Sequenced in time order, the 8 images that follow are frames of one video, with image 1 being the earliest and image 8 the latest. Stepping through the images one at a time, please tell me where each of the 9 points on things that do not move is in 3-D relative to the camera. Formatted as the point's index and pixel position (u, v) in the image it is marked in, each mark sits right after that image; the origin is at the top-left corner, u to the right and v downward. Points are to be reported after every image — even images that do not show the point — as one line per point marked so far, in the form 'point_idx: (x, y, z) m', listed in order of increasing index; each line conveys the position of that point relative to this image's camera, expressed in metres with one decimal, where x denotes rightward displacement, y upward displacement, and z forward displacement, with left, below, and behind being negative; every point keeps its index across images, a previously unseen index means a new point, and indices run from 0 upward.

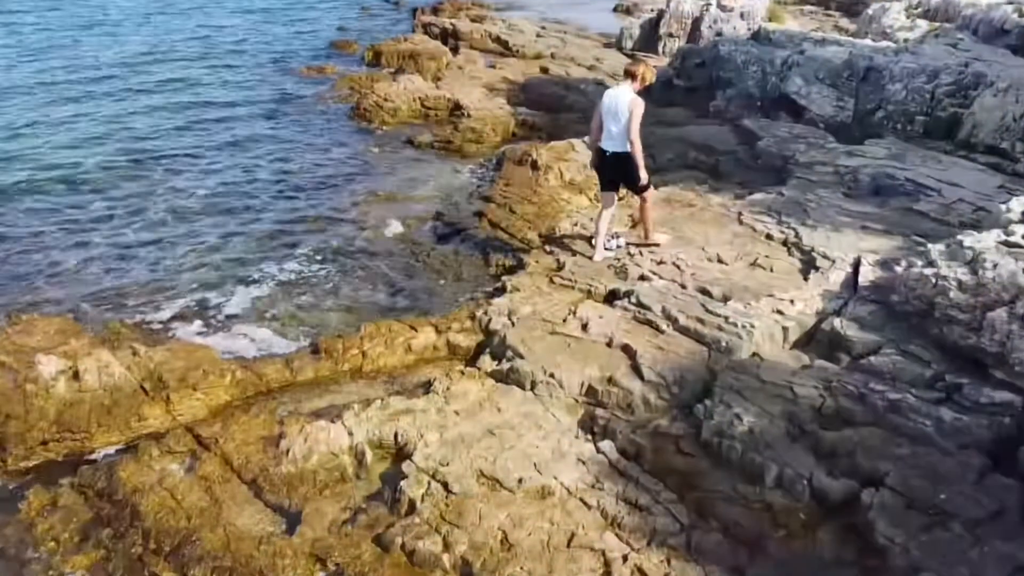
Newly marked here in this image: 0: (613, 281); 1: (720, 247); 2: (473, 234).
0: (+1.1, +0.1, +9.6) m
1: (+2.5, +0.5, +10.7) m
2: (-0.6, +0.8, +12.5) m
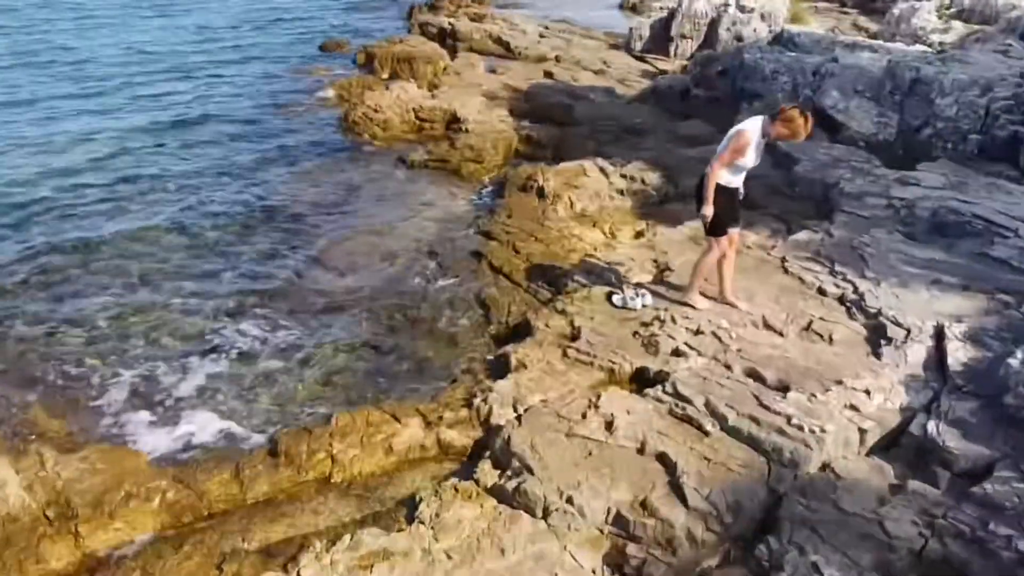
0: (+1.2, -0.6, +7.9) m
1: (+2.6, -0.2, +8.9) m
2: (-0.5, +0.1, +10.8) m
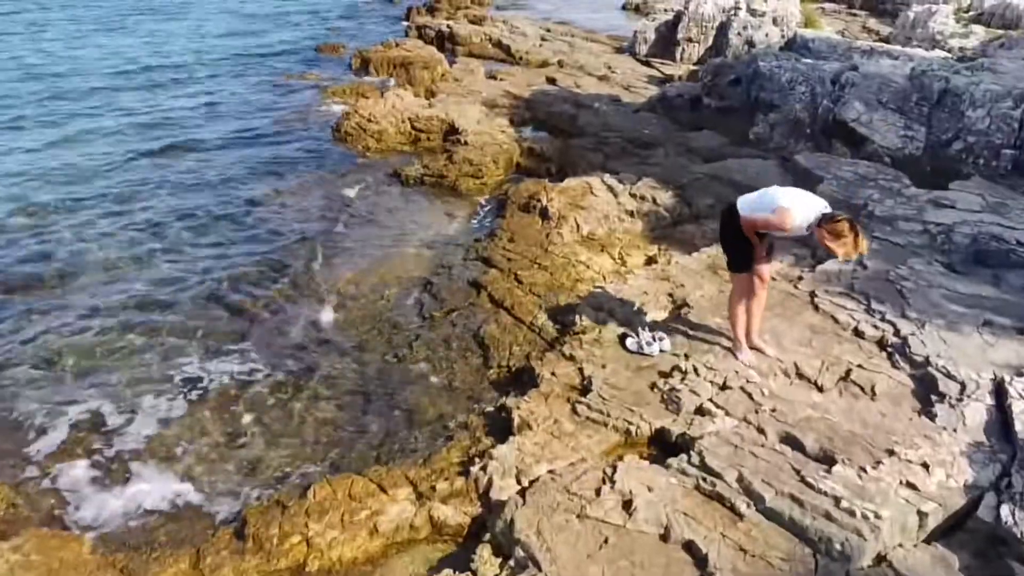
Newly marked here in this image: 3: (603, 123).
0: (+1.2, -1.0, +7.0) m
1: (+2.6, -0.6, +8.0) m
2: (-0.5, -0.3, +9.9) m
3: (+1.8, +3.3, +17.5) m
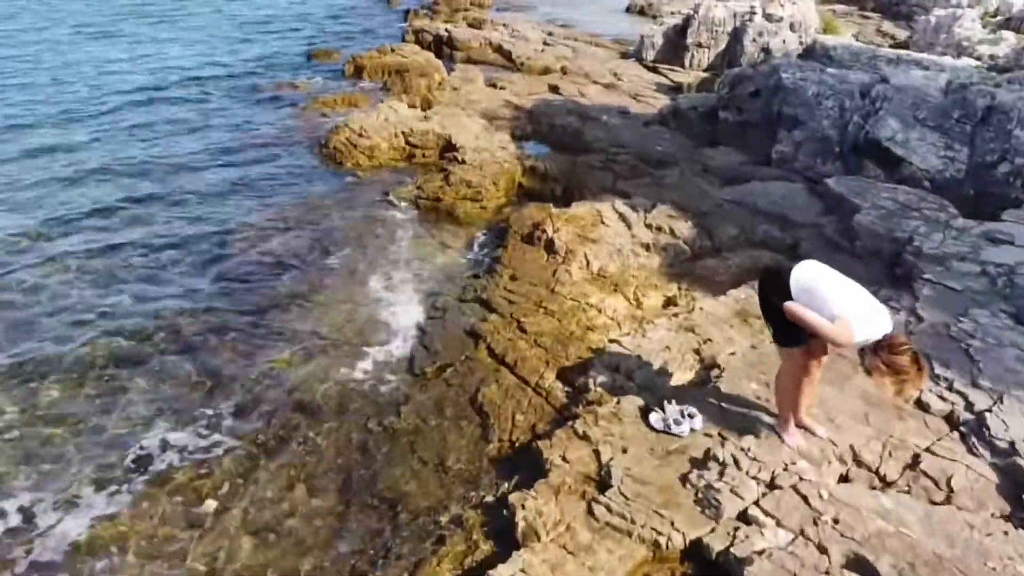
0: (+1.2, -1.6, +5.7) m
1: (+2.6, -1.1, +6.7) m
2: (-0.5, -0.8, +8.6) m
3: (+1.8, +2.8, +16.2) m
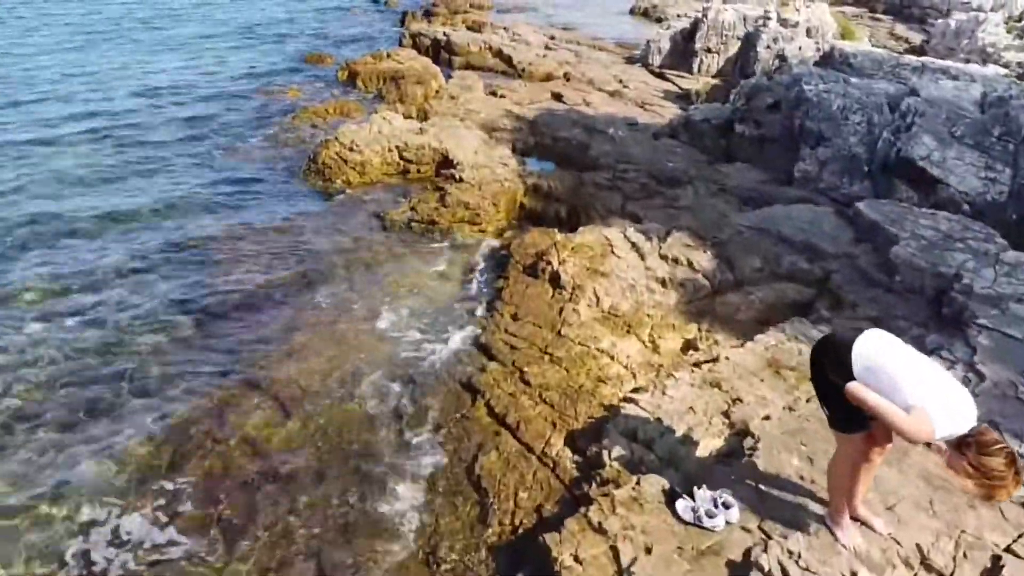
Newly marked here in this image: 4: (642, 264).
0: (+1.2, -2.0, +4.7) m
1: (+2.7, -1.6, +5.7) m
2: (-0.4, -1.3, +7.6) m
3: (+1.9, +2.4, +15.2) m
4: (+1.5, +0.3, +10.2) m
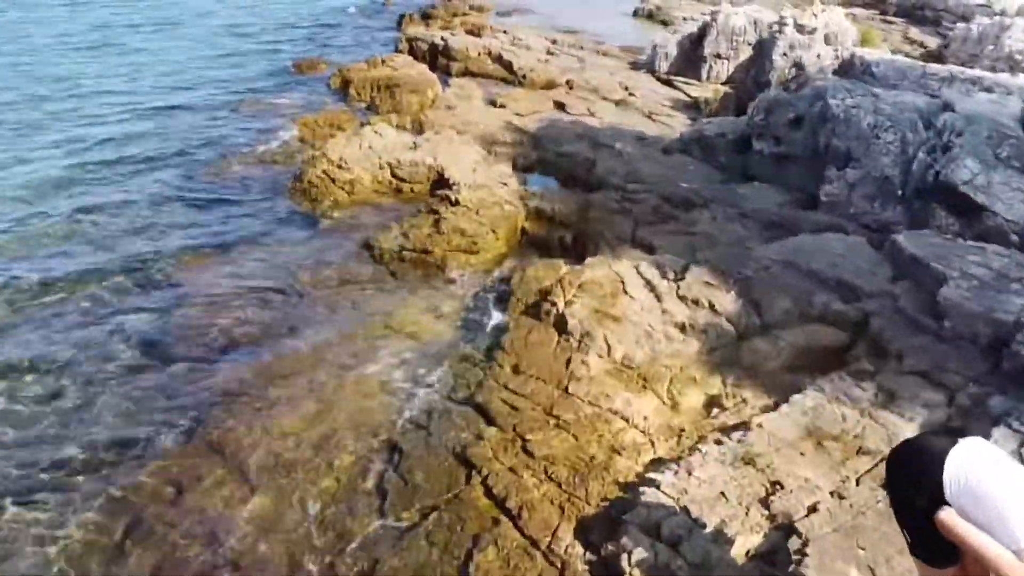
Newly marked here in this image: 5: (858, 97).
0: (+1.2, -2.5, +3.6) m
1: (+2.7, -2.0, +4.6) m
2: (-0.4, -1.7, +6.5) m
3: (+1.9, +1.9, +14.1) m
4: (+1.5, -0.2, +9.1) m
5: (+5.1, +2.8, +12.8) m
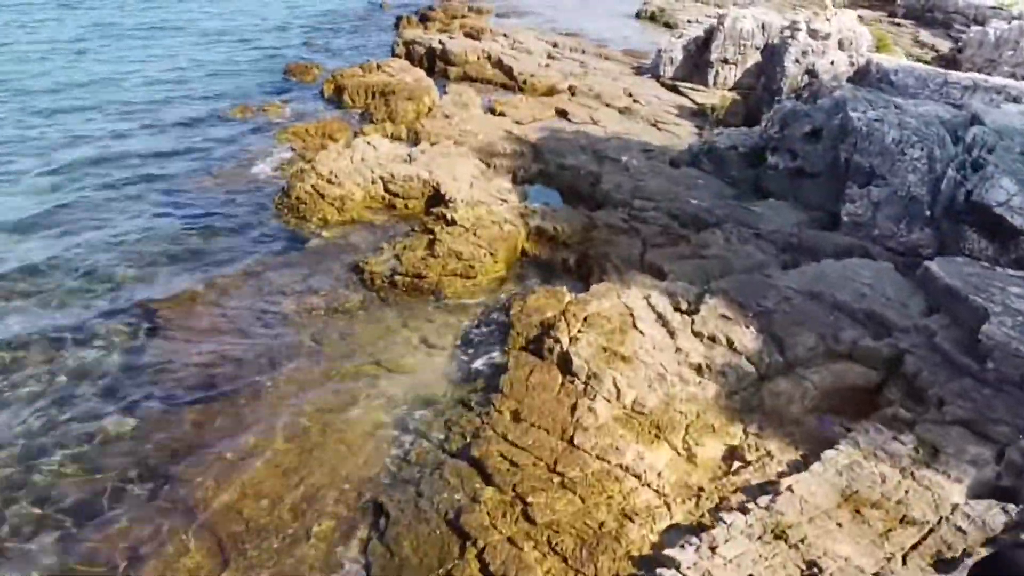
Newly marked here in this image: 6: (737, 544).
0: (+1.2, -2.8, +2.8) m
1: (+2.7, -2.4, +3.8) m
2: (-0.4, -2.1, +5.7) m
3: (+1.9, +1.6, +13.3) m
4: (+1.5, -0.5, +8.3) m
5: (+5.1, +2.5, +12.0) m
6: (+1.5, -1.7, +5.8) m
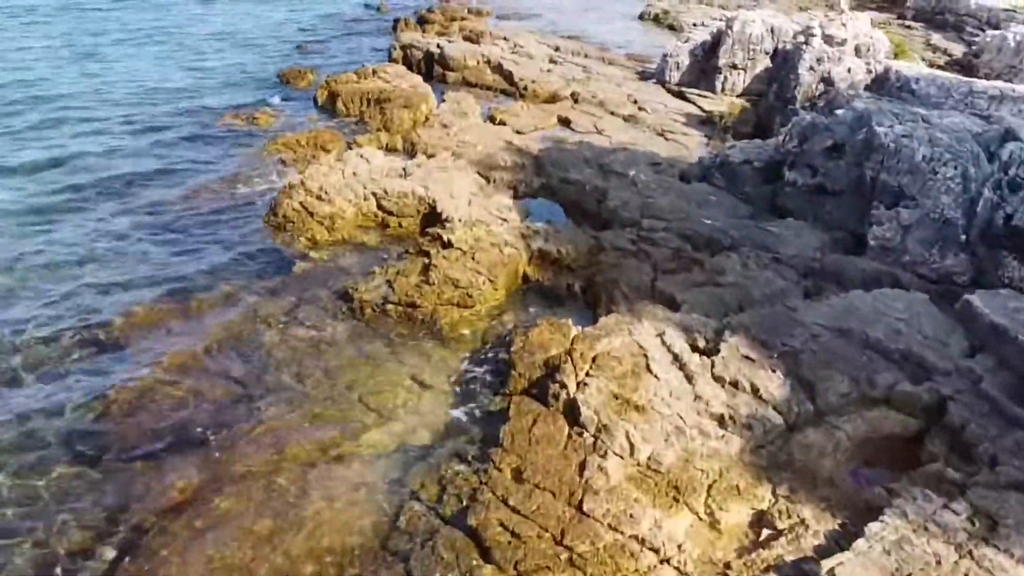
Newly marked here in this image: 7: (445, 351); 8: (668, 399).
0: (+1.2, -3.2, +2.0) m
1: (+2.7, -2.7, +3.0) m
2: (-0.4, -2.4, +4.9) m
3: (+1.9, +1.2, +12.5) m
4: (+1.5, -0.9, +7.5) m
5: (+5.1, +2.1, +11.2) m
6: (+1.5, -2.1, +5.0) m
7: (-0.7, -0.7, +9.2) m
8: (+1.3, -0.9, +7.4) m
